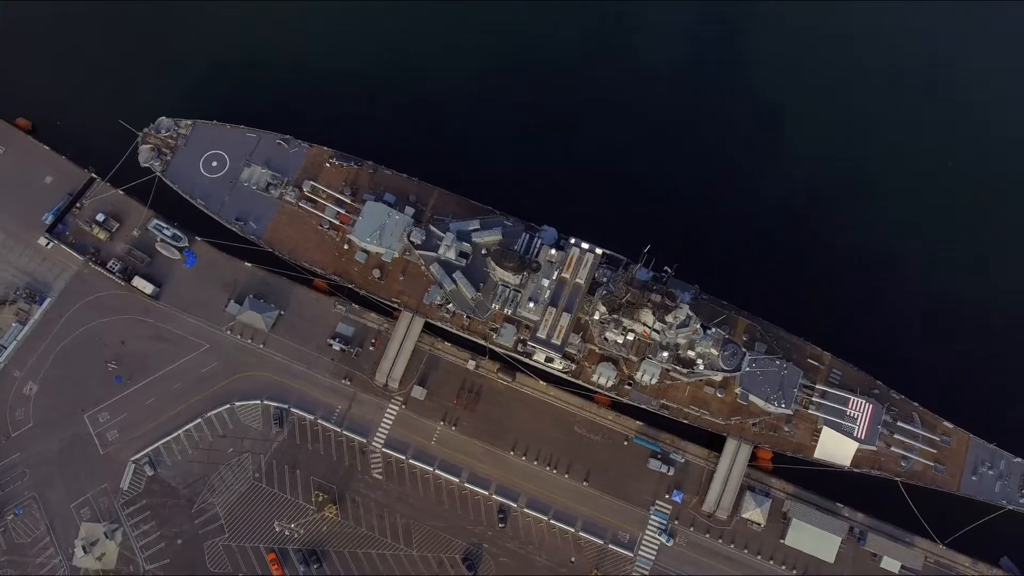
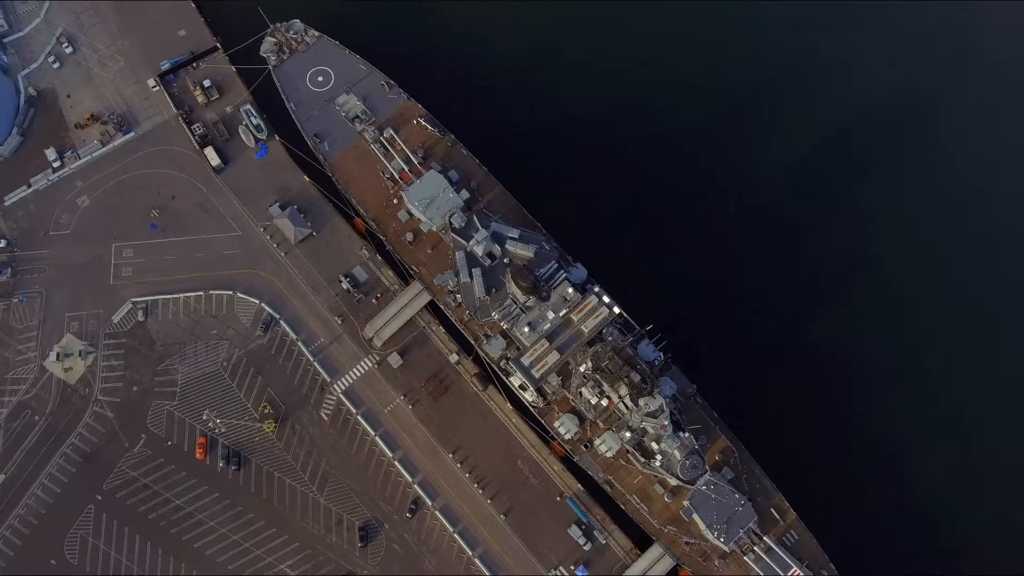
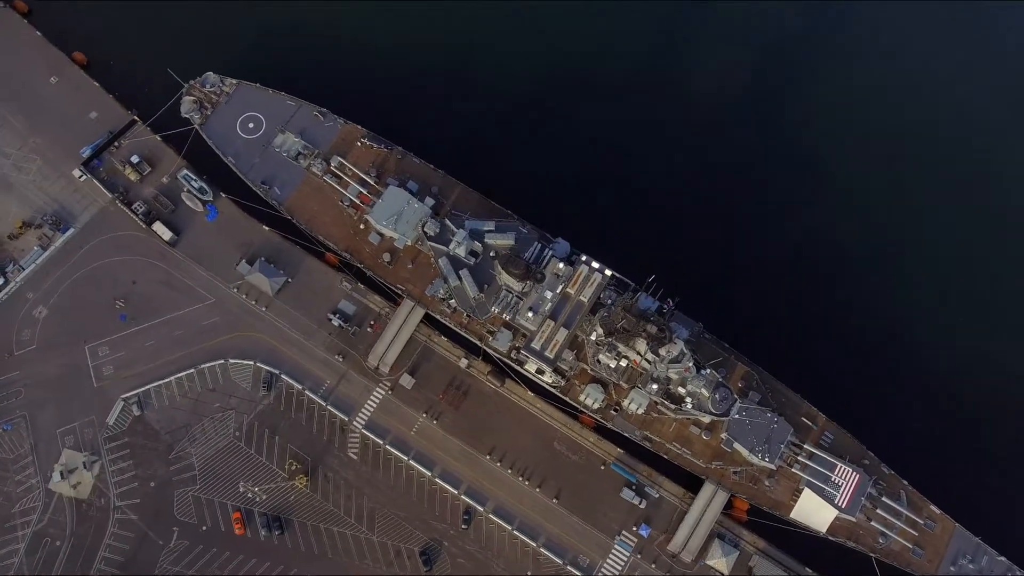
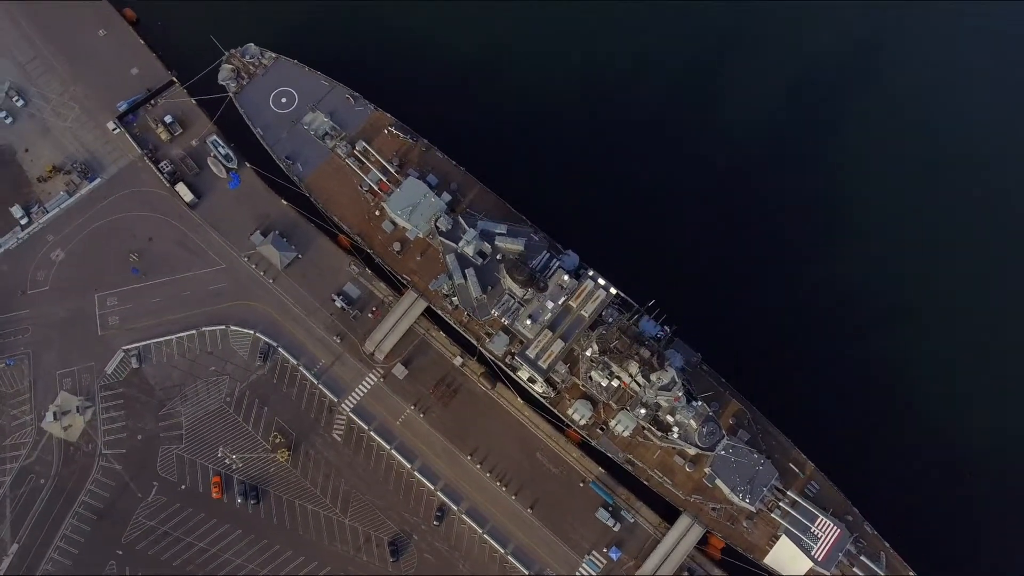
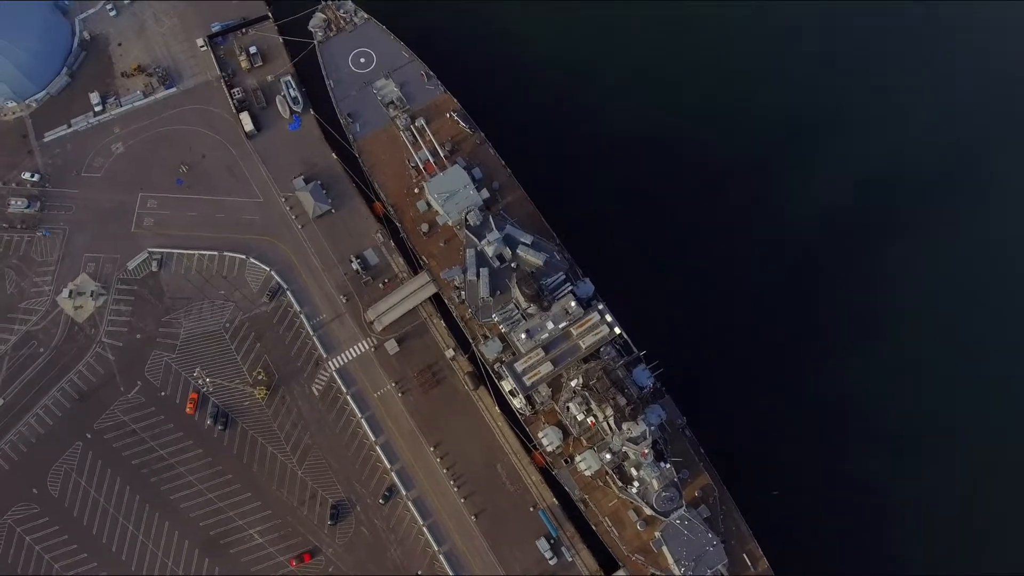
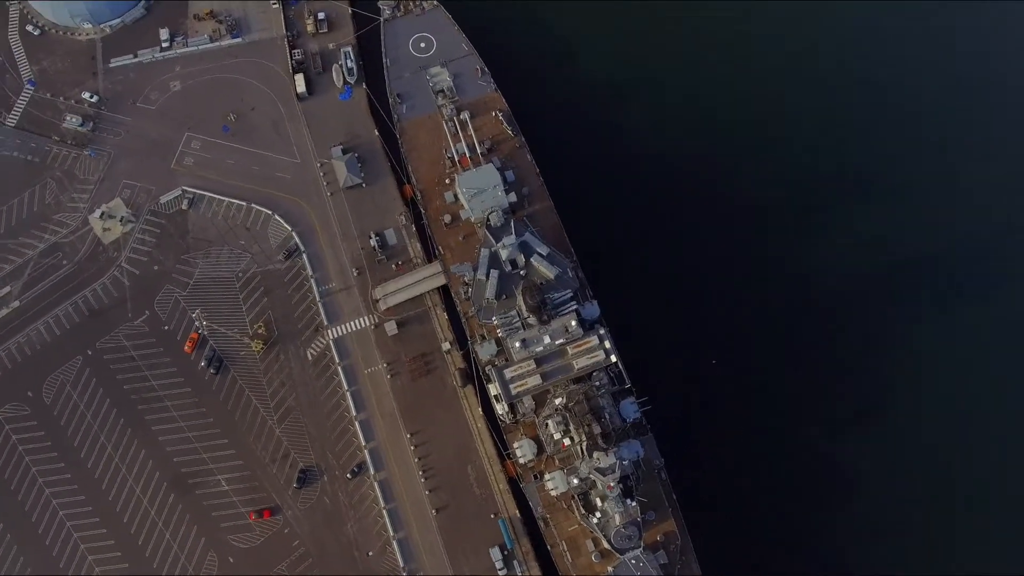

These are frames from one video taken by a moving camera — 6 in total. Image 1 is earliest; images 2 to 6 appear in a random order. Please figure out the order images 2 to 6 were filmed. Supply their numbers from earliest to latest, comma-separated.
3, 4, 2, 5, 6
